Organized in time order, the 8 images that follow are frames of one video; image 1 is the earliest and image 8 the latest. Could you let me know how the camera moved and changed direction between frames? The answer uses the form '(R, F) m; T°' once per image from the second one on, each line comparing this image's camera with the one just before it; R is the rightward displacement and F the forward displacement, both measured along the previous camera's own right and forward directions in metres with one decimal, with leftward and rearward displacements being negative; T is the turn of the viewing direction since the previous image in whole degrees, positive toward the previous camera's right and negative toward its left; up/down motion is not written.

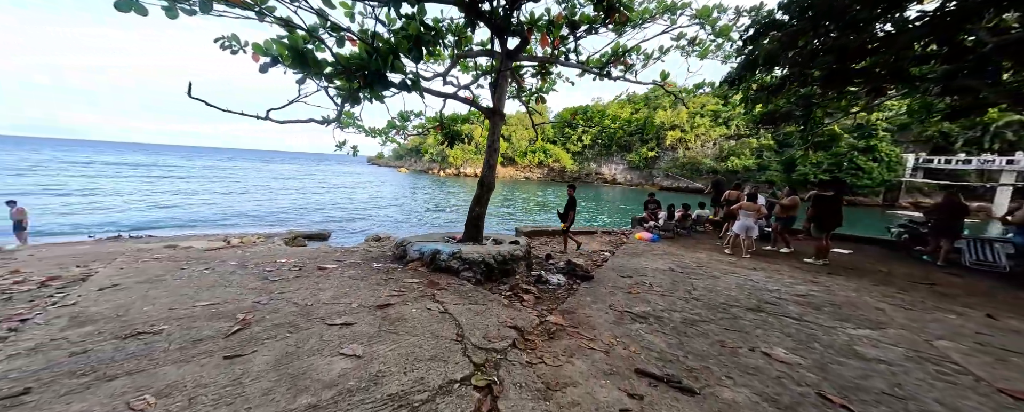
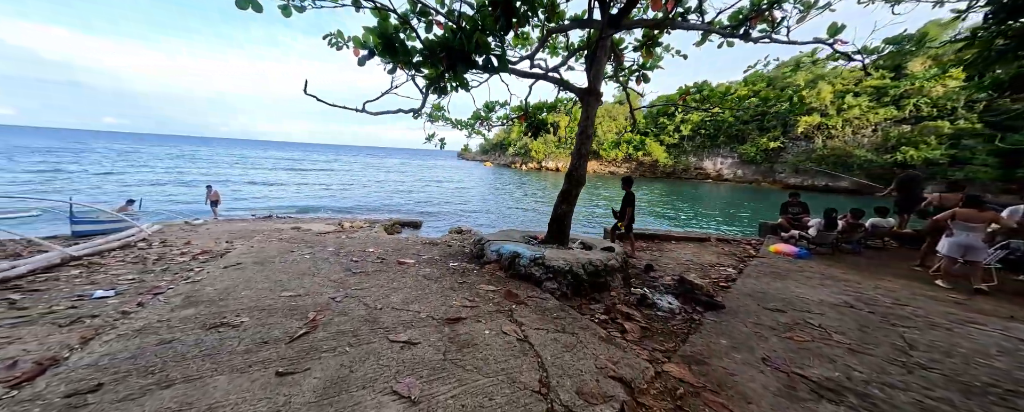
(-0.2, +0.8) m; -15°
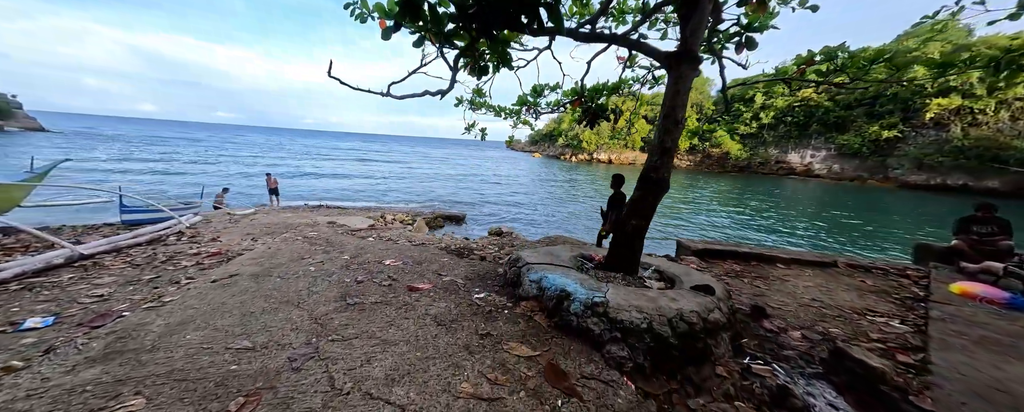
(0.0, +1.3) m; -9°
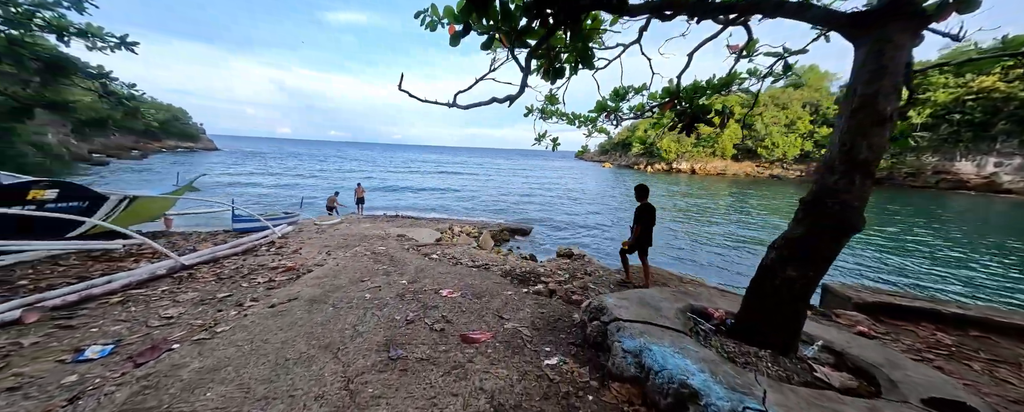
(-0.2, +0.8) m; -13°
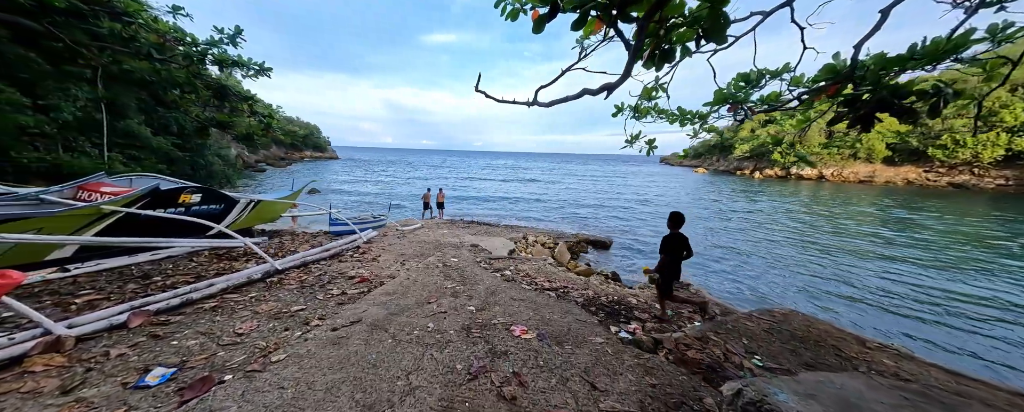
(-0.2, +0.8) m; -14°
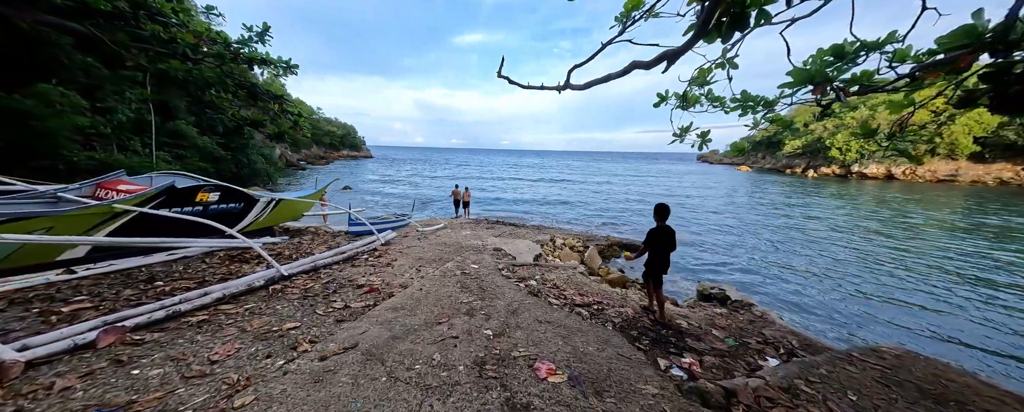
(0.0, +0.7) m; -5°
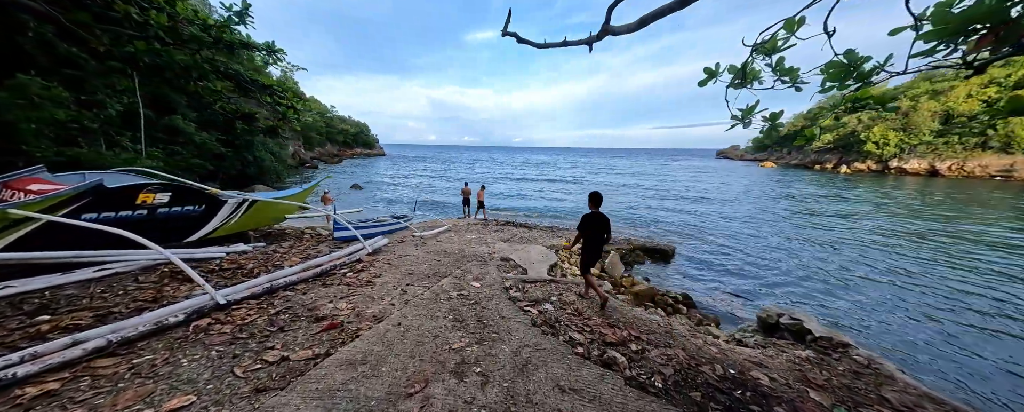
(0.0, +1.2) m; -2°
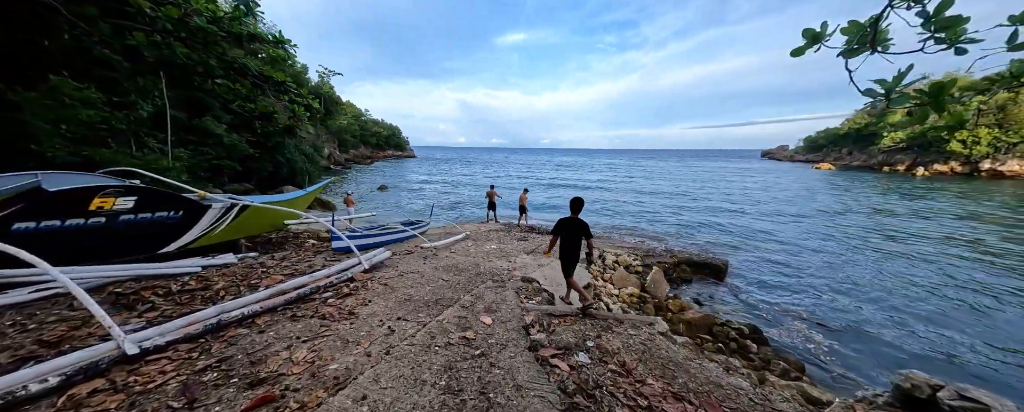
(0.0, +1.2) m; -5°
